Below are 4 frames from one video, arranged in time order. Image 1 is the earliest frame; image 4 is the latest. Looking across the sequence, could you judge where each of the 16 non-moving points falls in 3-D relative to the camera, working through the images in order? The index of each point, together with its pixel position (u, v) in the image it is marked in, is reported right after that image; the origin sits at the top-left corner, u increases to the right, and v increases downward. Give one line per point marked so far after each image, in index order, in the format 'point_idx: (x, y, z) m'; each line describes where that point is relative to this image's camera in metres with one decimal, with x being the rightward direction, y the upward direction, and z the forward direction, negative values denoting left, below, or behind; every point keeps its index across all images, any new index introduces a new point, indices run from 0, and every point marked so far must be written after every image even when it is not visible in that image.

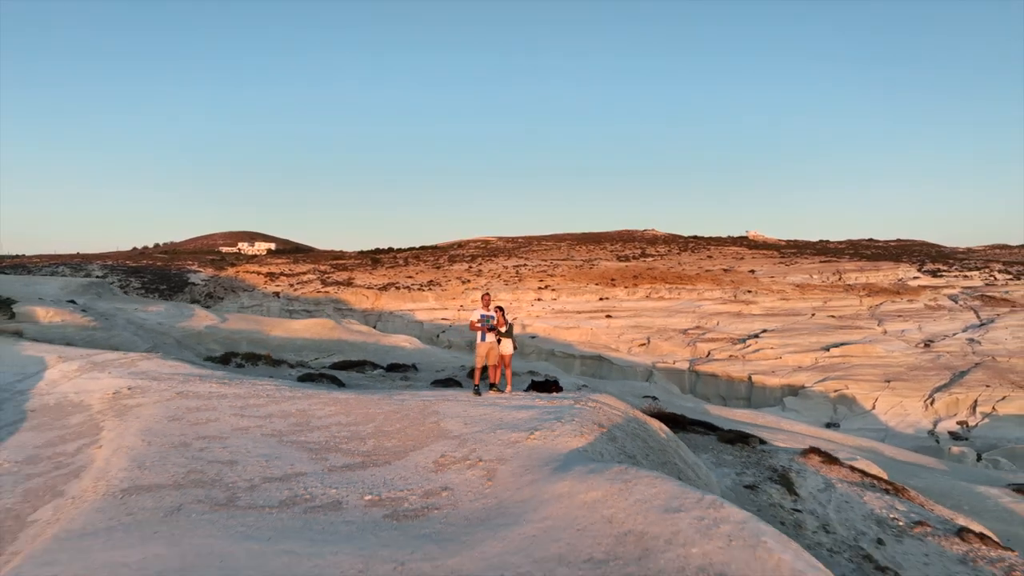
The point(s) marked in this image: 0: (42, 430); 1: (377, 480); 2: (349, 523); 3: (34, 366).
0: (-4.2, -1.3, +5.6) m
1: (-0.8, -1.1, +3.8) m
2: (-0.8, -1.2, +3.2) m
3: (-6.1, -1.0, +7.9) m
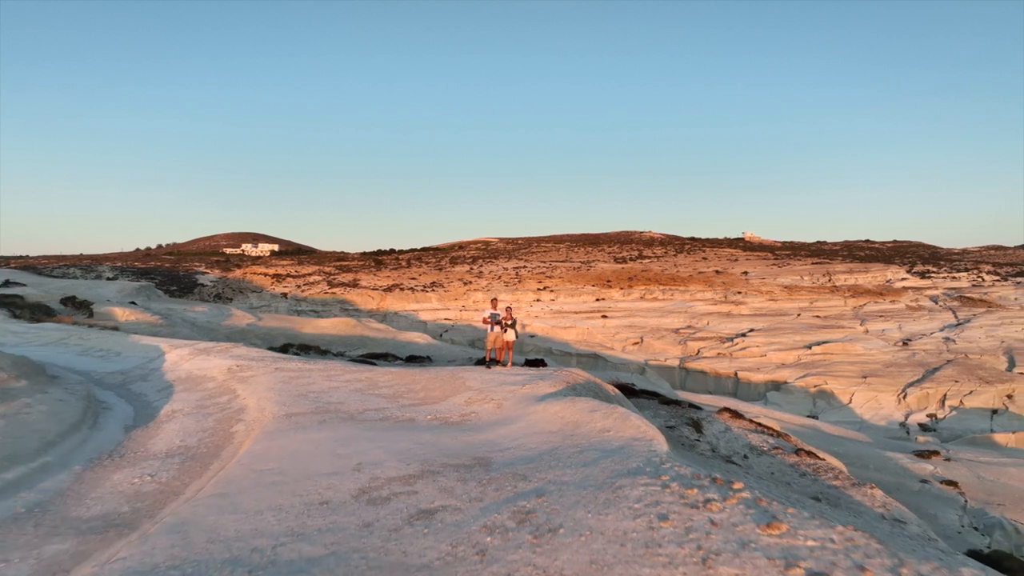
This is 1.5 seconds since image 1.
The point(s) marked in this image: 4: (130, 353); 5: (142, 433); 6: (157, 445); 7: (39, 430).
0: (-4.2, -1.4, +8.2) m
1: (-0.8, -1.2, +6.4) m
2: (-0.8, -1.3, +5.8) m
3: (-6.1, -1.1, +10.5) m
4: (-6.5, -1.1, +10.6) m
5: (-3.9, -1.5, +6.5) m
6: (-3.5, -1.5, +6.1) m
7: (-4.4, -1.3, +5.8) m
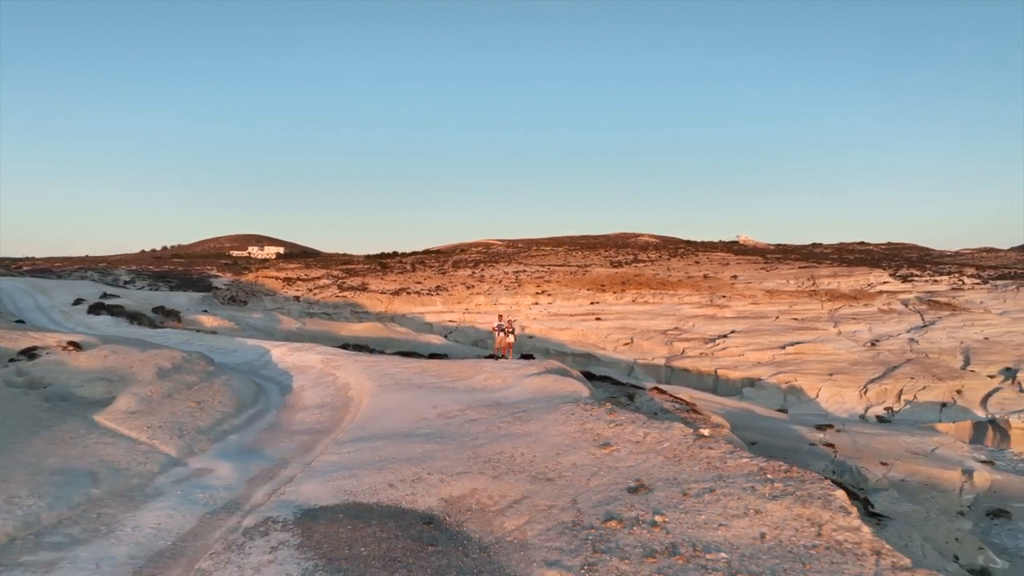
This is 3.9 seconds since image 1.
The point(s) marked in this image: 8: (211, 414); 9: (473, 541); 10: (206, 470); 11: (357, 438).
0: (-4.2, -1.8, +12.6) m
1: (-0.8, -1.6, +10.8) m
2: (-0.8, -1.7, +10.2) m
3: (-6.1, -1.5, +14.9) m
4: (-6.5, -1.5, +15.0) m
5: (-3.9, -1.9, +10.9) m
6: (-3.5, -1.9, +10.4) m
7: (-4.4, -1.7, +10.2) m
8: (-4.2, -1.8, +8.6) m
9: (-0.3, -1.9, +4.7) m
10: (-3.3, -2.0, +6.7) m
11: (-1.9, -1.9, +7.6) m
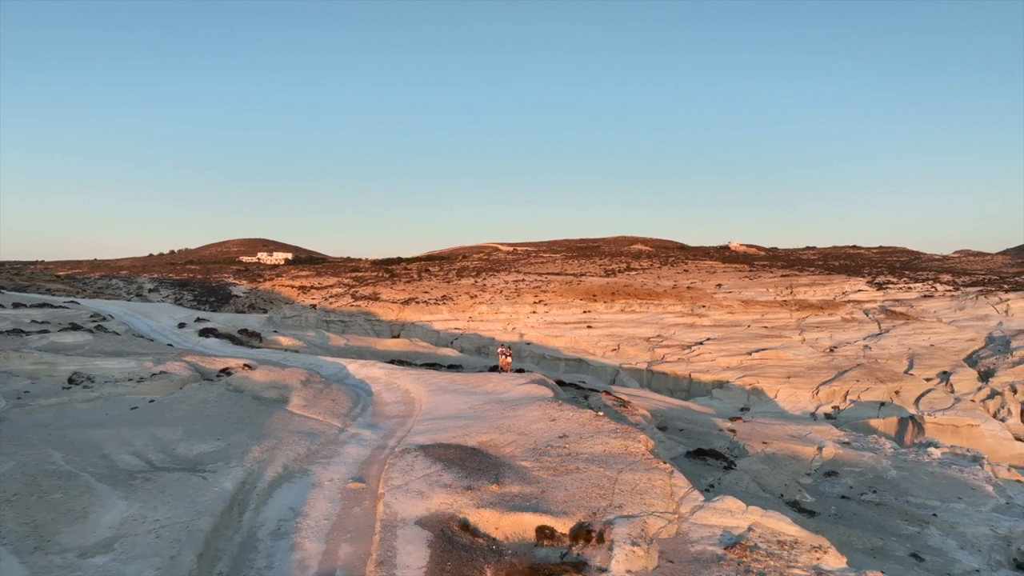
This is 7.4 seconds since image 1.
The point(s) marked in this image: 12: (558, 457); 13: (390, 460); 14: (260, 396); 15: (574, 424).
0: (-4.3, -3.0, +19.5) m
1: (-0.8, -2.9, +17.7) m
2: (-0.9, -2.9, +17.1) m
3: (-6.2, -2.7, +21.8) m
4: (-6.6, -2.7, +21.9) m
5: (-3.9, -3.1, +17.8) m
6: (-3.5, -3.2, +17.3) m
7: (-4.5, -3.0, +17.1) m
8: (-4.2, -3.0, +15.5) m
9: (-0.4, -3.1, +11.6) m
10: (-3.4, -3.2, +13.6) m
11: (-2.0, -3.1, +14.5) m
12: (+0.8, -3.0, +10.9) m
13: (-2.3, -3.2, +11.4) m
14: (-6.4, -2.8, +15.7) m
15: (+1.3, -2.8, +12.7) m
